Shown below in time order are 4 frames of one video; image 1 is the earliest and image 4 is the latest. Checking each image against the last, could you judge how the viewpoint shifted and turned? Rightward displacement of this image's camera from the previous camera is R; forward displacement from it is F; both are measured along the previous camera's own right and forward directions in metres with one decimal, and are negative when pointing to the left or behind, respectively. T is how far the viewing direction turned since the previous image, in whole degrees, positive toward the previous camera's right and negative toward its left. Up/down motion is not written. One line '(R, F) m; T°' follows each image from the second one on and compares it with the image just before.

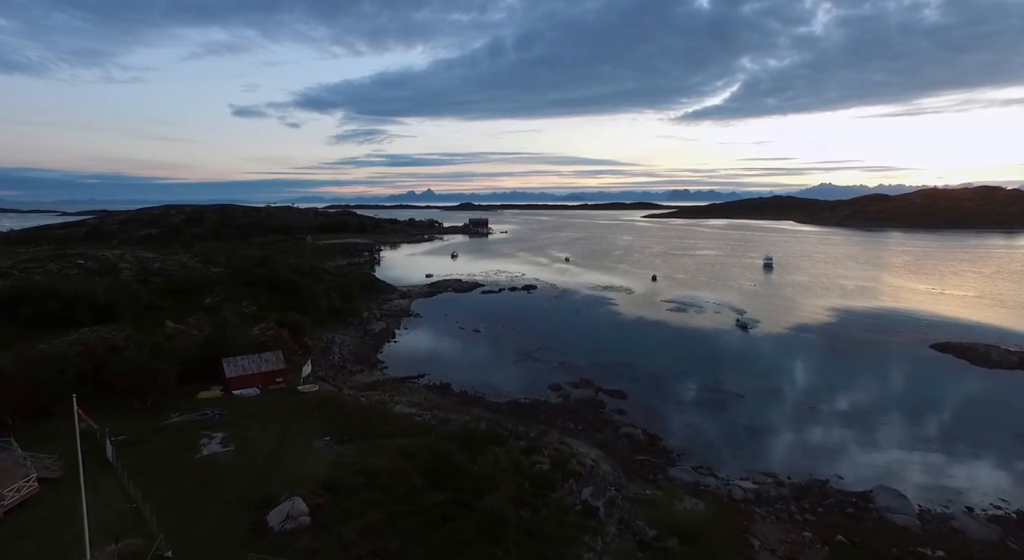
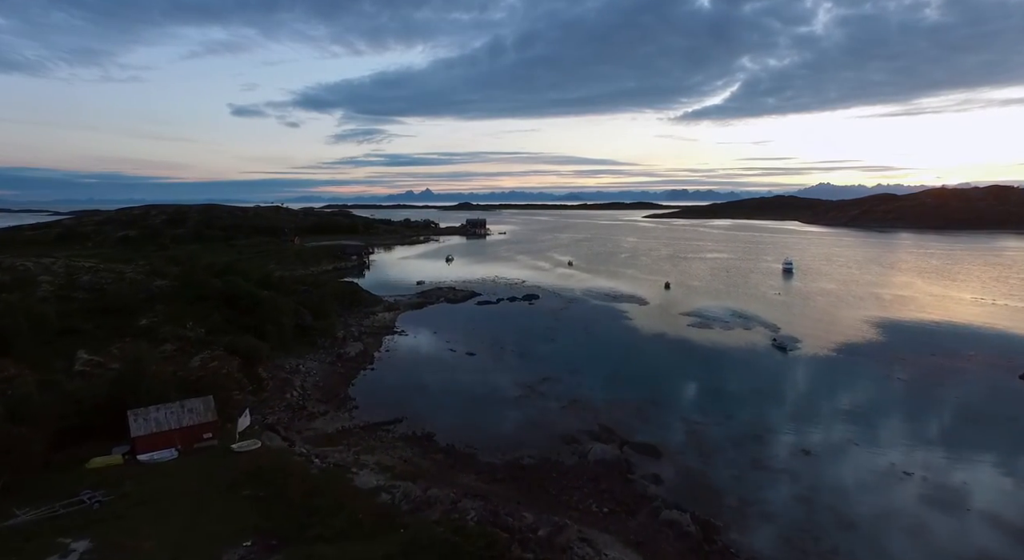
(0.0, +3.4) m; 0°
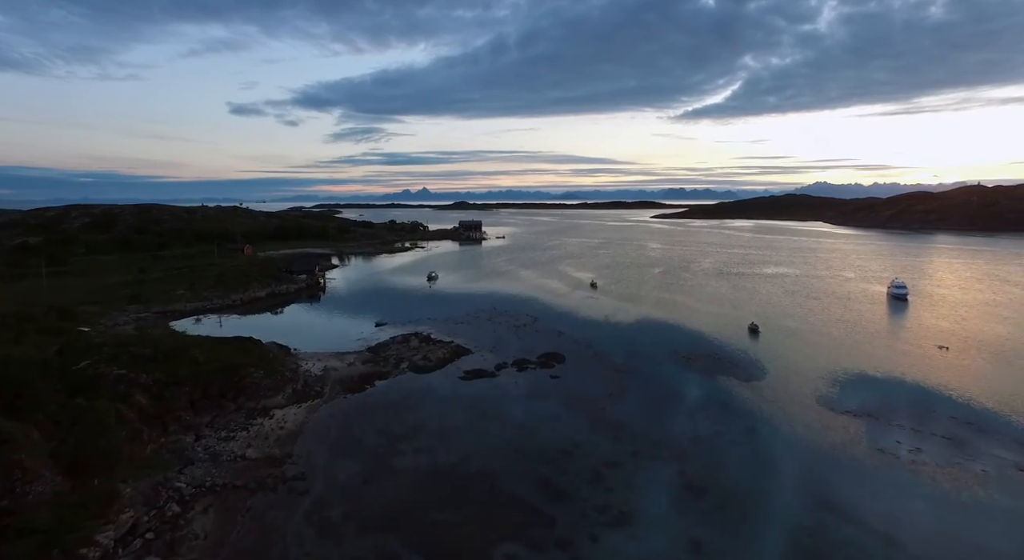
(-0.4, +12.2) m; 0°
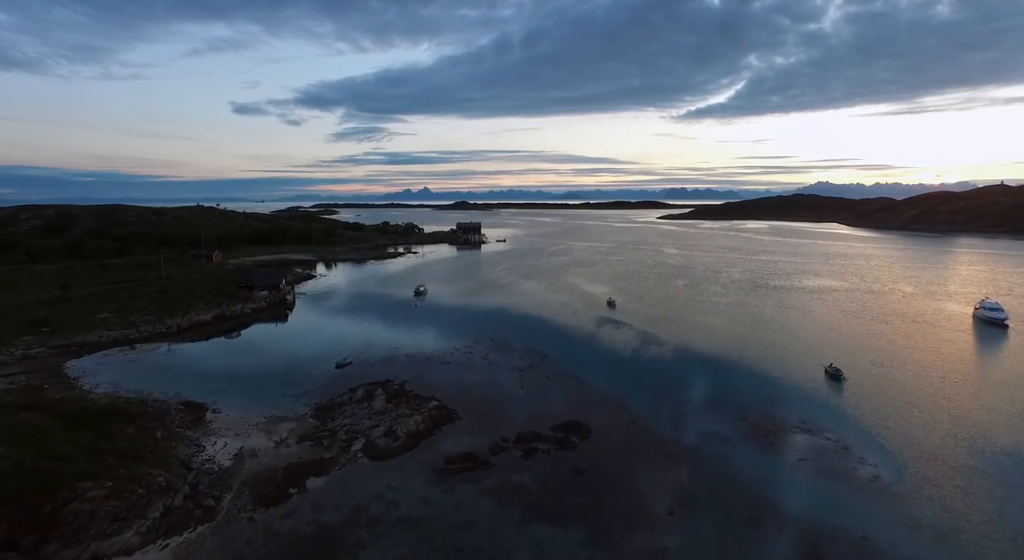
(0.0, +5.8) m; 0°
